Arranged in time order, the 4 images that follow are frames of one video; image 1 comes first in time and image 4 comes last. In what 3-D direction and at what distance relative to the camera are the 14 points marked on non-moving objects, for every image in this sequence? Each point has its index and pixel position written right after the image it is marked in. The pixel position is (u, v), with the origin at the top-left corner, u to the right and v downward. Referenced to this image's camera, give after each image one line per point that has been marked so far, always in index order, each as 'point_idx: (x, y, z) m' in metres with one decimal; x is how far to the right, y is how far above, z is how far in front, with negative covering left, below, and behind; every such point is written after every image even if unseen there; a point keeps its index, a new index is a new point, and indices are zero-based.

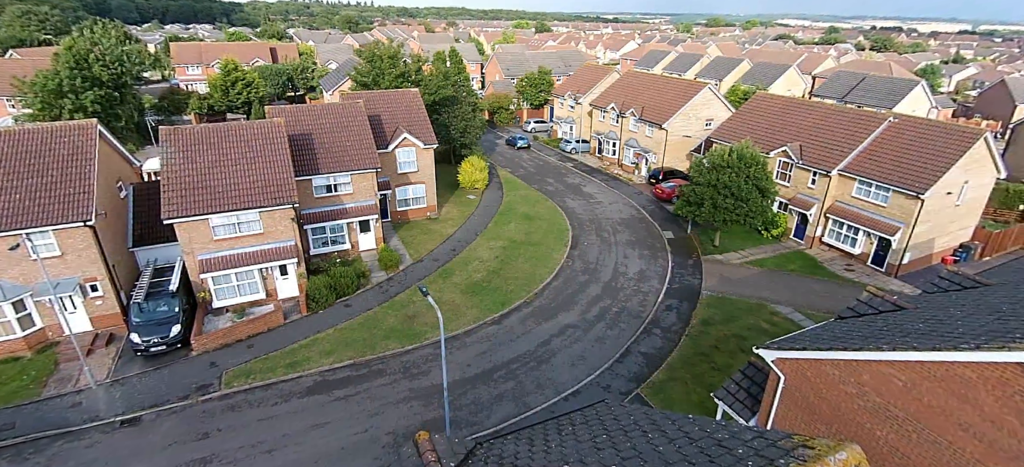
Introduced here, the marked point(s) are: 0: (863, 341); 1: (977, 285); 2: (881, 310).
0: (+8.3, -2.5, +11.3) m
1: (+14.6, -1.6, +15.1) m
2: (+10.9, -2.3, +14.1) m
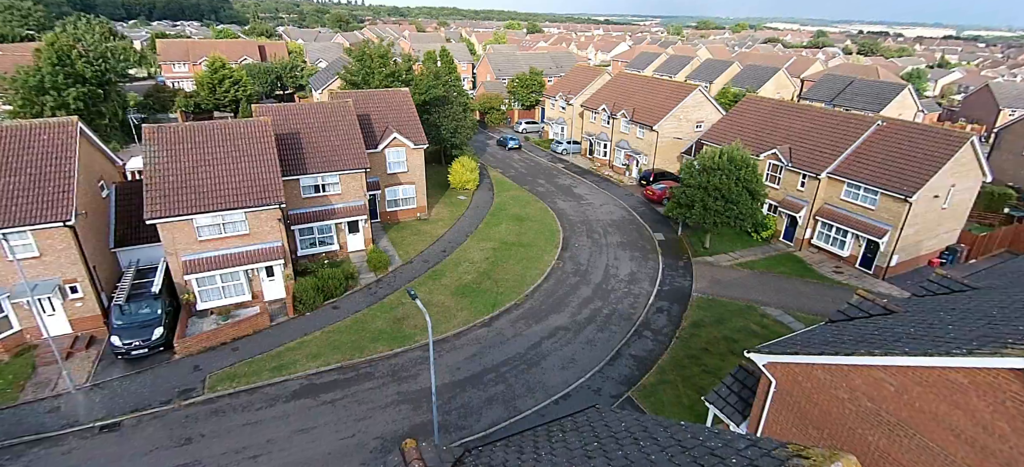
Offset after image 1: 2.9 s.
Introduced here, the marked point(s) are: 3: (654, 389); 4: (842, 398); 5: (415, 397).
0: (+8.0, -2.6, +11.2) m
1: (+14.3, -1.7, +15.2) m
2: (+10.6, -2.4, +14.1) m
3: (+5.8, -6.4, +19.7) m
4: (+7.6, -3.7, +11.0) m
5: (-3.9, -6.6, +19.2) m
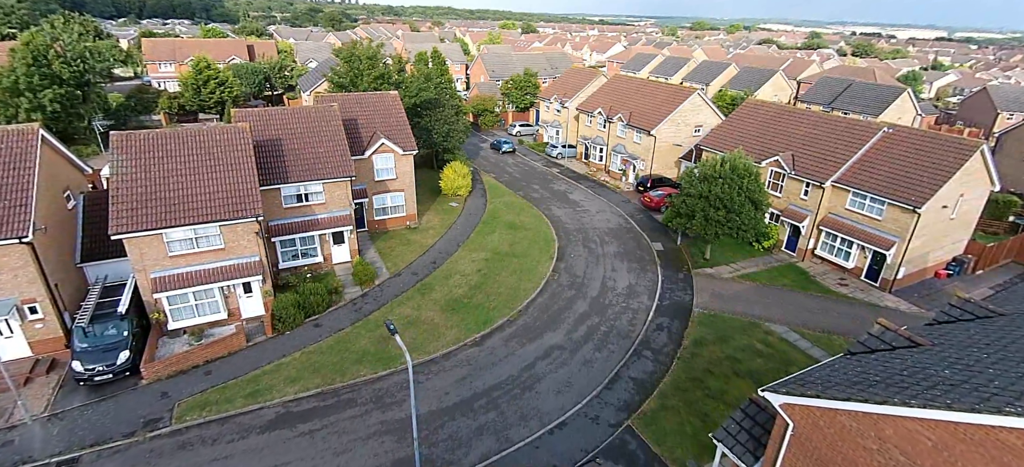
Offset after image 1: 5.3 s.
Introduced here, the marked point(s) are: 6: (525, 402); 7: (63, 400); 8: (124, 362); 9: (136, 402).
0: (+7.8, -3.3, +10.0) m
1: (+14.0, -2.4, +14.1) m
2: (+10.3, -3.0, +13.0) m
3: (+5.5, -7.1, +18.5) m
4: (+7.3, -4.4, +9.8) m
5: (-4.2, -7.2, +17.8) m
6: (+0.5, -6.8, +19.2) m
7: (-17.6, -6.5, +18.8) m
8: (-15.9, -5.3, +19.6) m
9: (-14.7, -6.6, +18.7) m
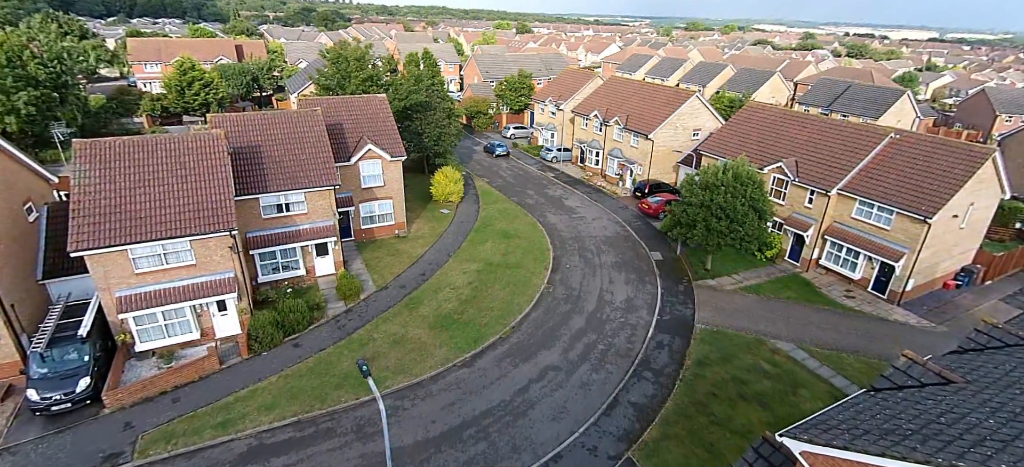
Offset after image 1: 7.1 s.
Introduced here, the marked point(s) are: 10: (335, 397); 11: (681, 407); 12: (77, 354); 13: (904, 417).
0: (+7.6, -3.9, +8.8) m
1: (+13.8, -3.0, +12.9) m
2: (+10.1, -3.6, +11.8) m
3: (+5.2, -7.7, +17.3) m
4: (+7.1, -5.0, +8.5) m
5: (-4.5, -7.9, +16.5) m
6: (+0.2, -7.4, +17.9) m
7: (-17.9, -7.2, +17.3) m
8: (-16.2, -5.9, +18.1) m
9: (-15.0, -7.2, +17.2) m
10: (-7.1, -6.6, +19.1) m
11: (+6.7, -6.9, +19.1) m
12: (-17.1, -4.7, +18.8) m
13: (+8.3, -3.9, +10.2) m
